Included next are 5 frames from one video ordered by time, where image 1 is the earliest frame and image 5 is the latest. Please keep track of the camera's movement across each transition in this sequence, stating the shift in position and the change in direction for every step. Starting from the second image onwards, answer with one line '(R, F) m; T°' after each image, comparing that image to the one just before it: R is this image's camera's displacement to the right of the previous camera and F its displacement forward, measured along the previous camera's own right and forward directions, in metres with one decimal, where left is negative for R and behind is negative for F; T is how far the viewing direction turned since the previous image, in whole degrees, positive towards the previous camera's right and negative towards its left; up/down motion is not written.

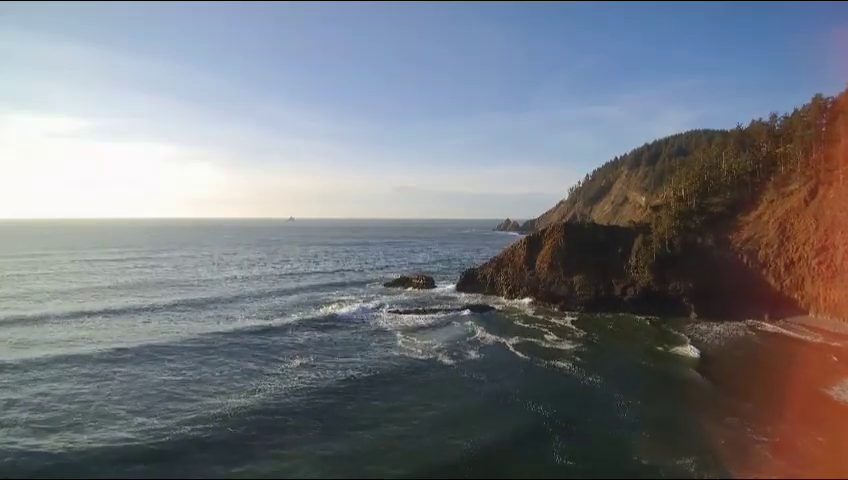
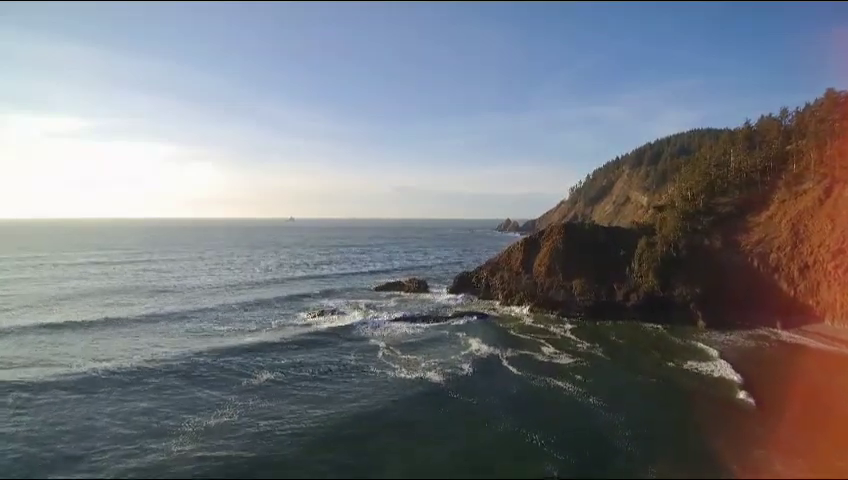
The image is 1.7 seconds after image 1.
(+1.0, +2.9) m; 0°
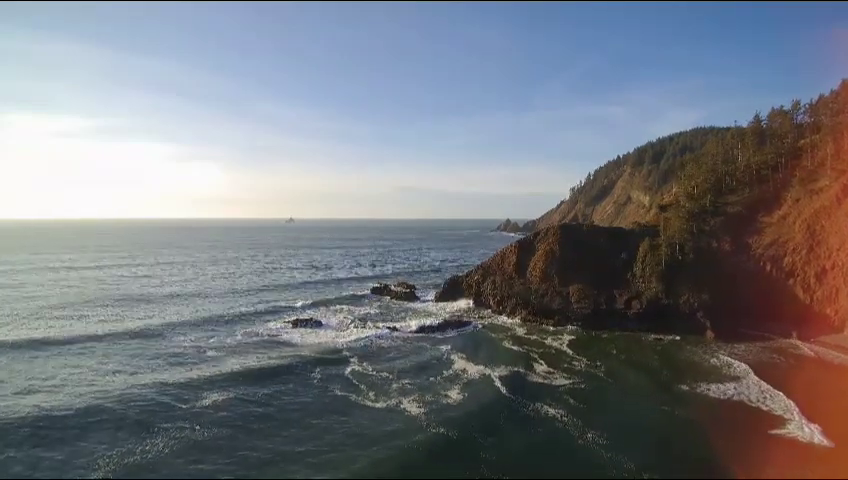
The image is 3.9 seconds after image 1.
(+1.5, +3.6) m; 0°
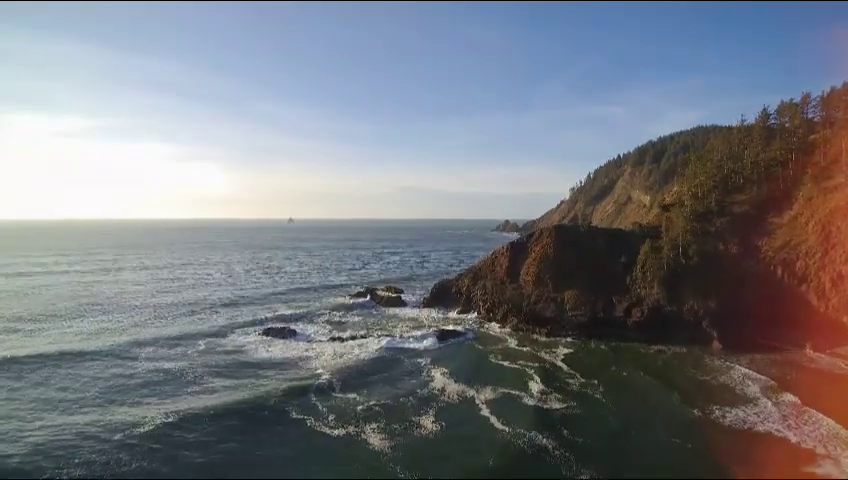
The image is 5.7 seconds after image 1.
(+1.4, +3.1) m; 0°
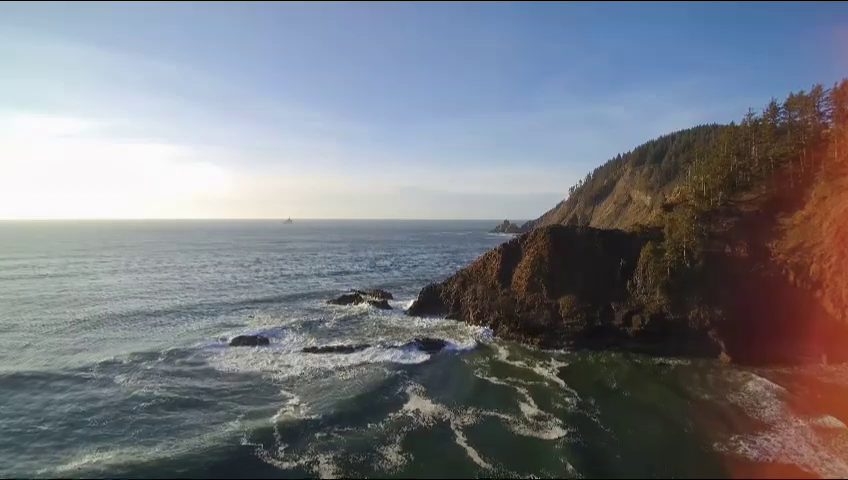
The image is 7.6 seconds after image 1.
(+1.3, +2.9) m; 0°
